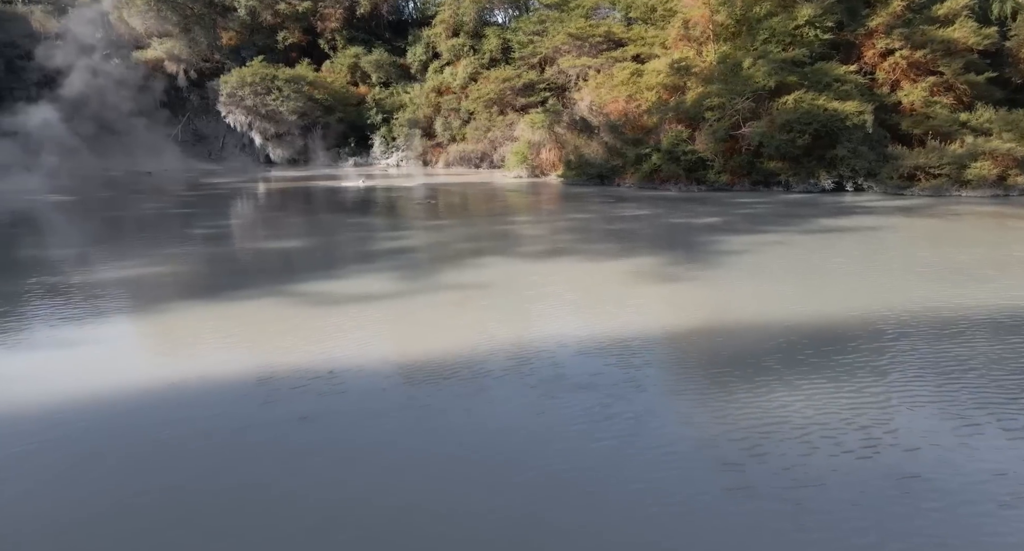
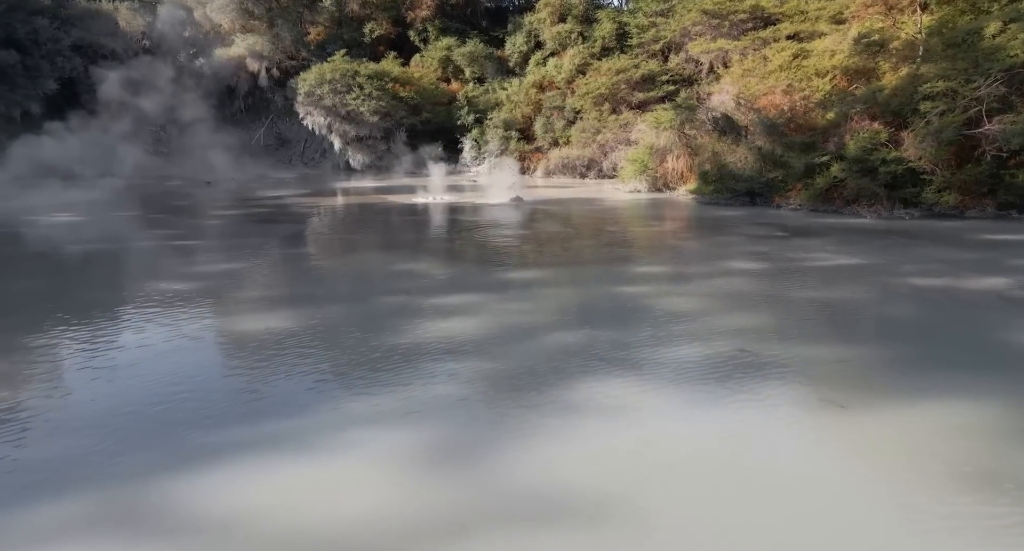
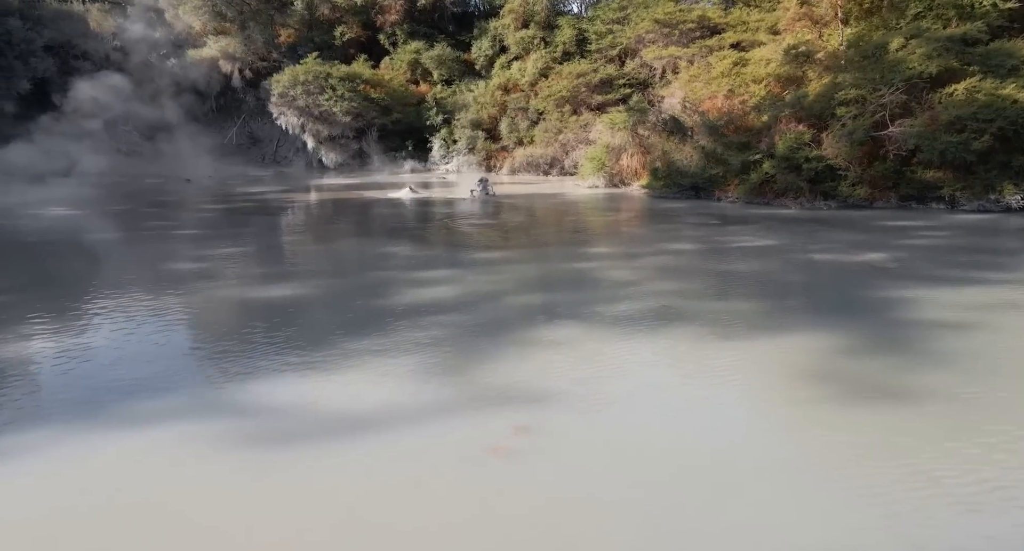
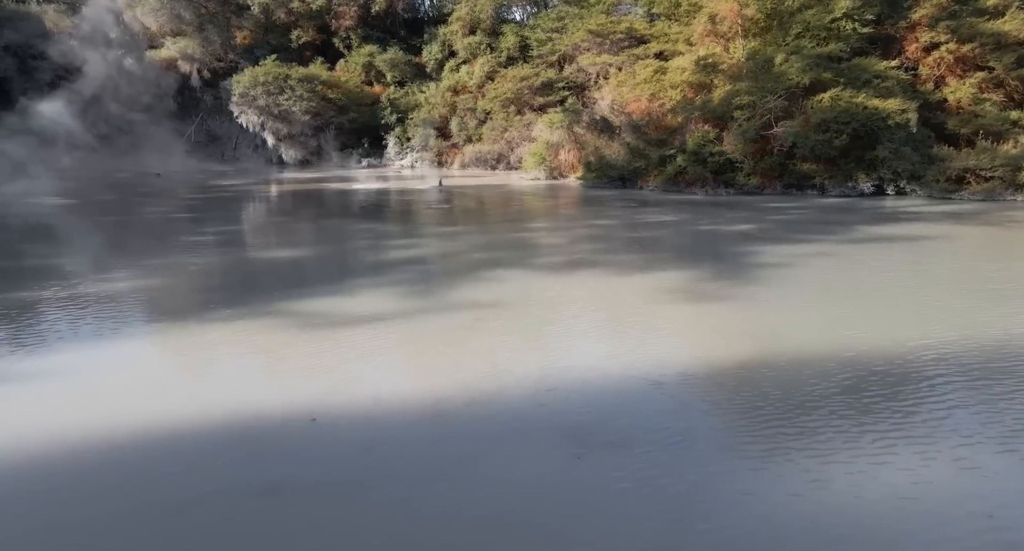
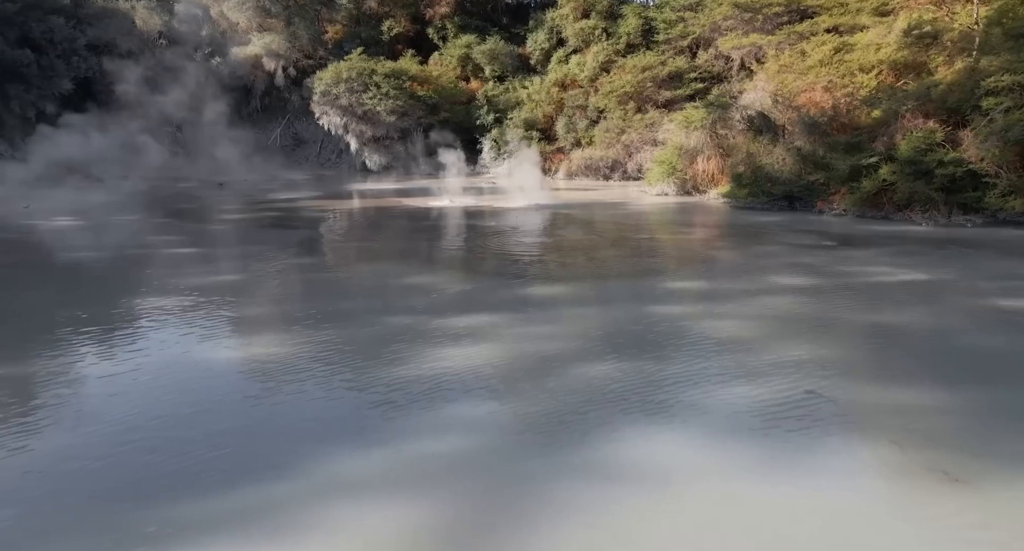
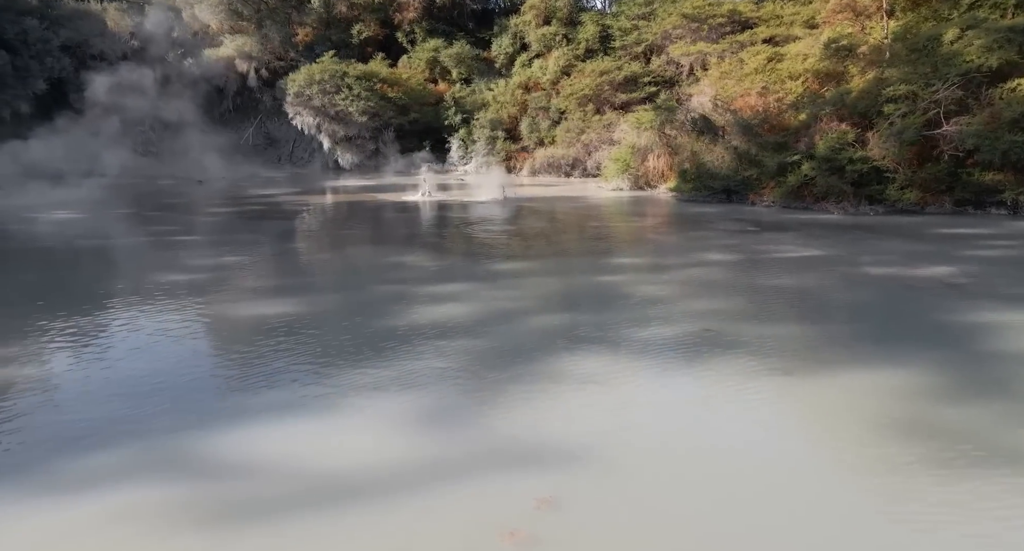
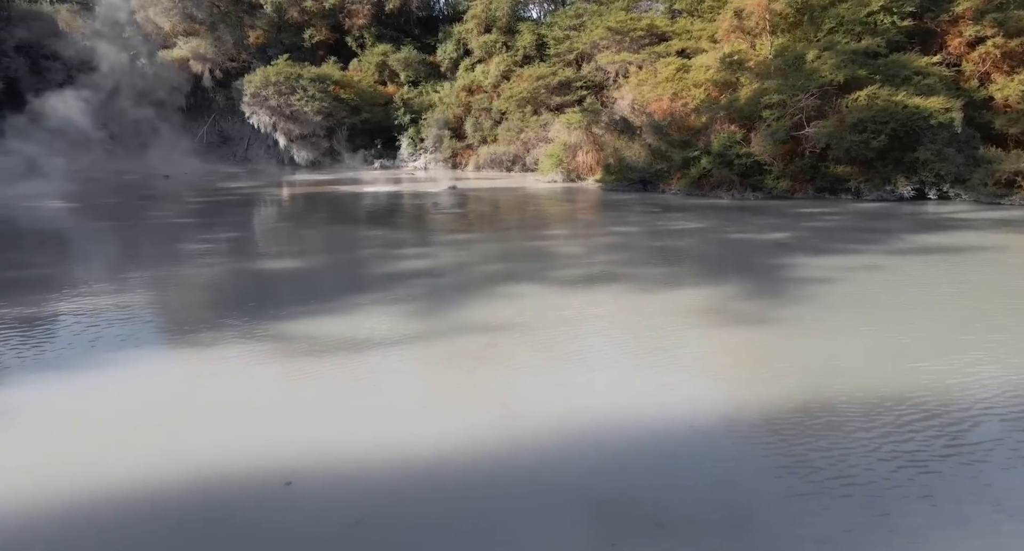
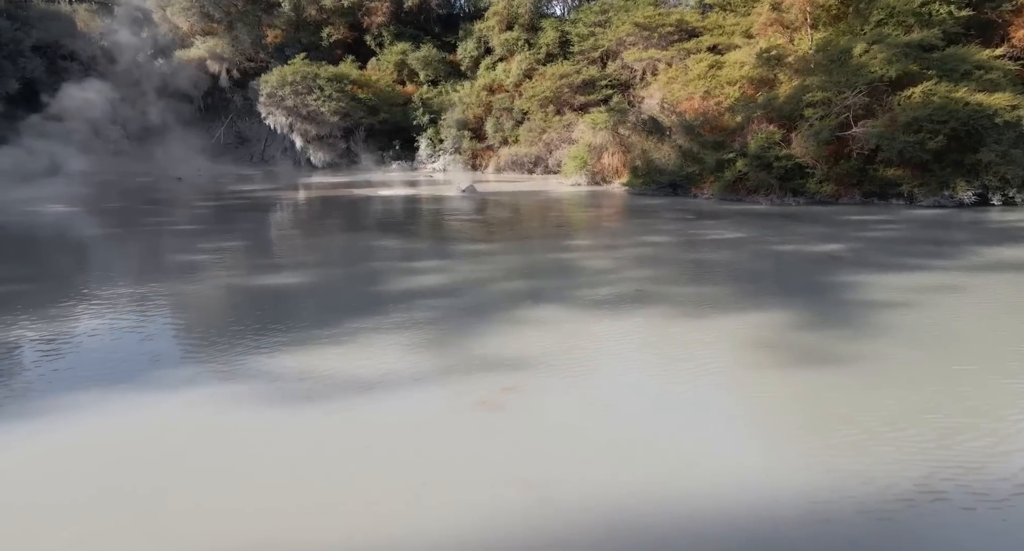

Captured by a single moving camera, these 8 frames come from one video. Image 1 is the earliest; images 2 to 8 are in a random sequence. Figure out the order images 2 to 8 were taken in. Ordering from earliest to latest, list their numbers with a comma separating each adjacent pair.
4, 7, 8, 3, 6, 2, 5
